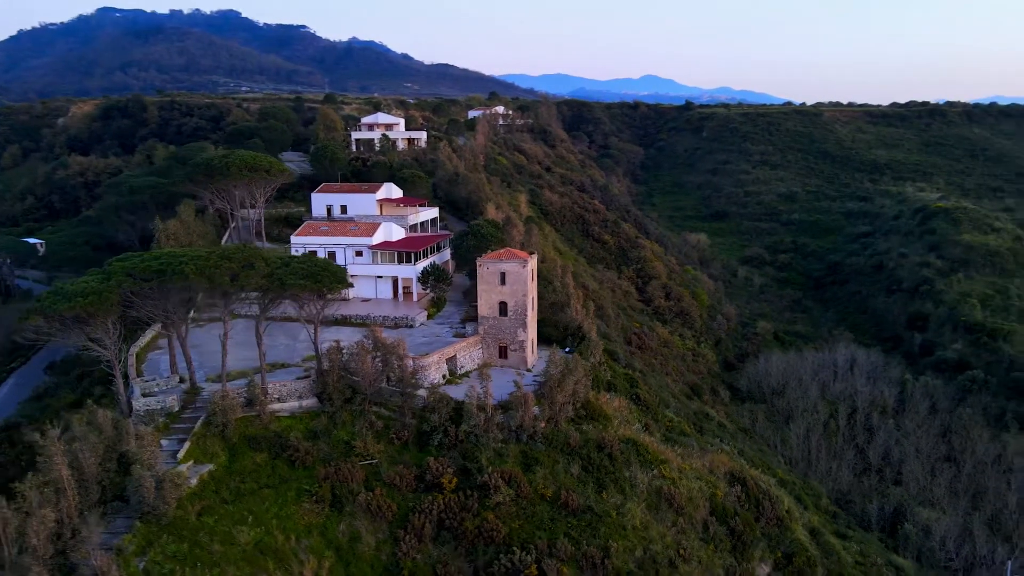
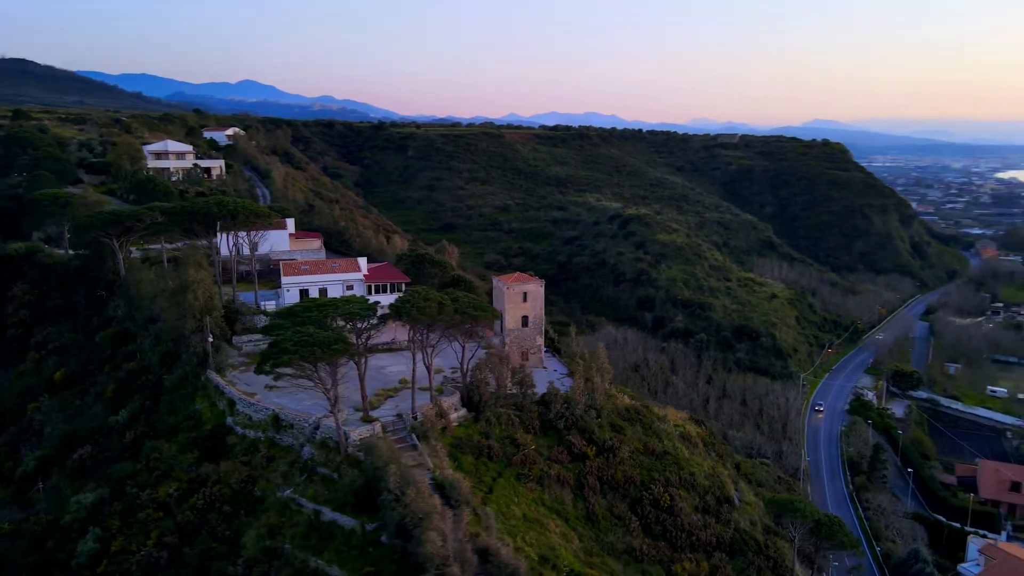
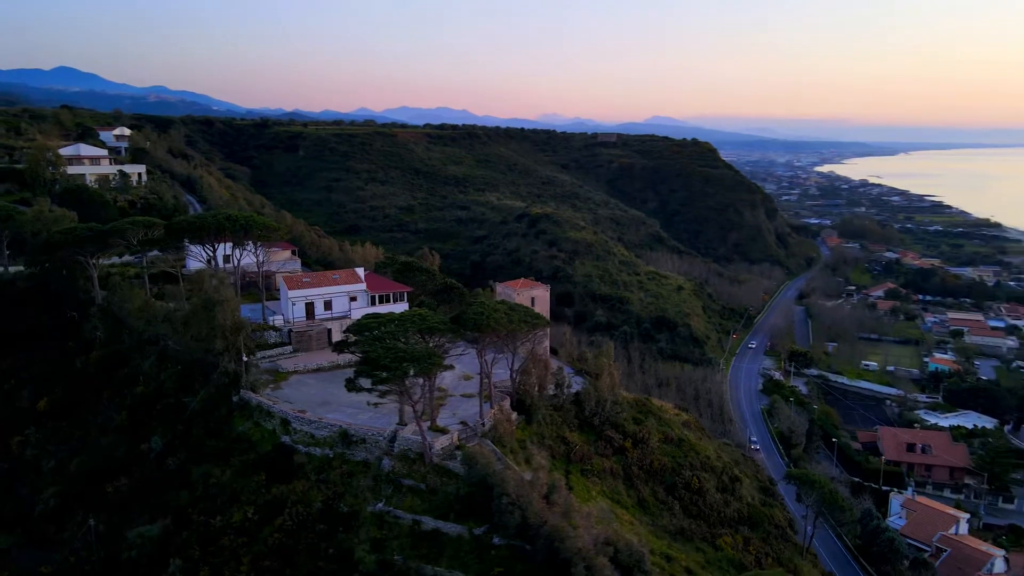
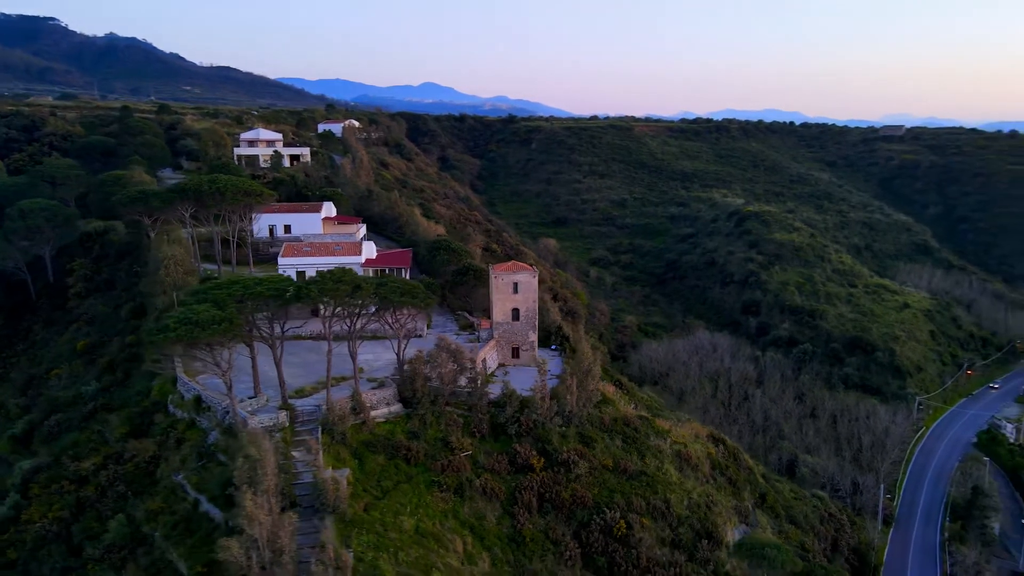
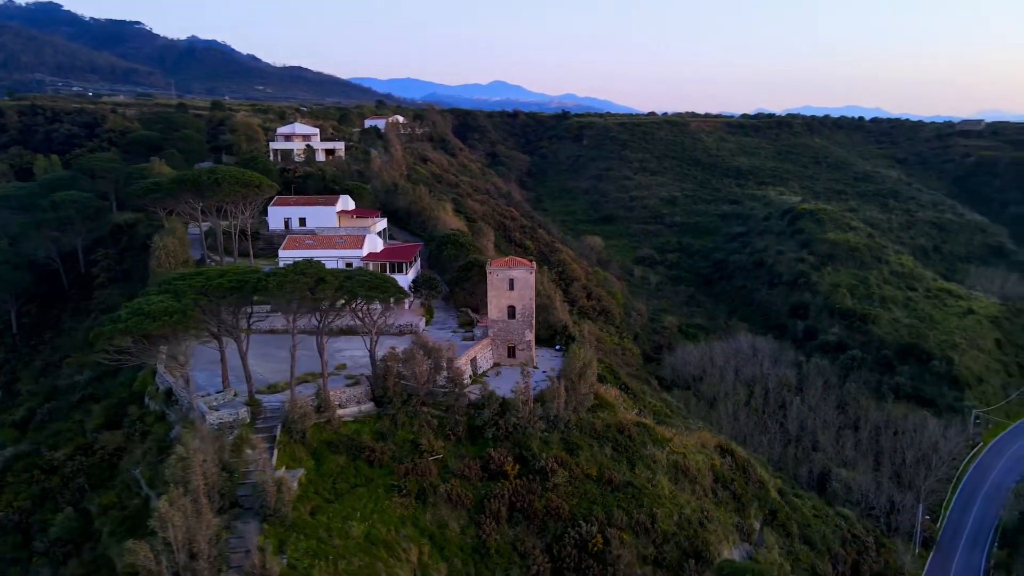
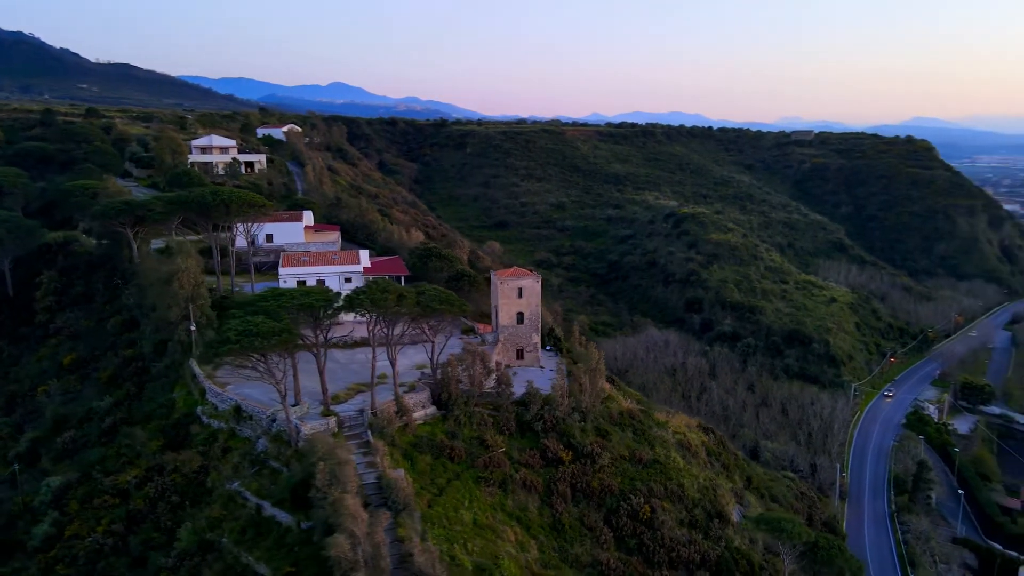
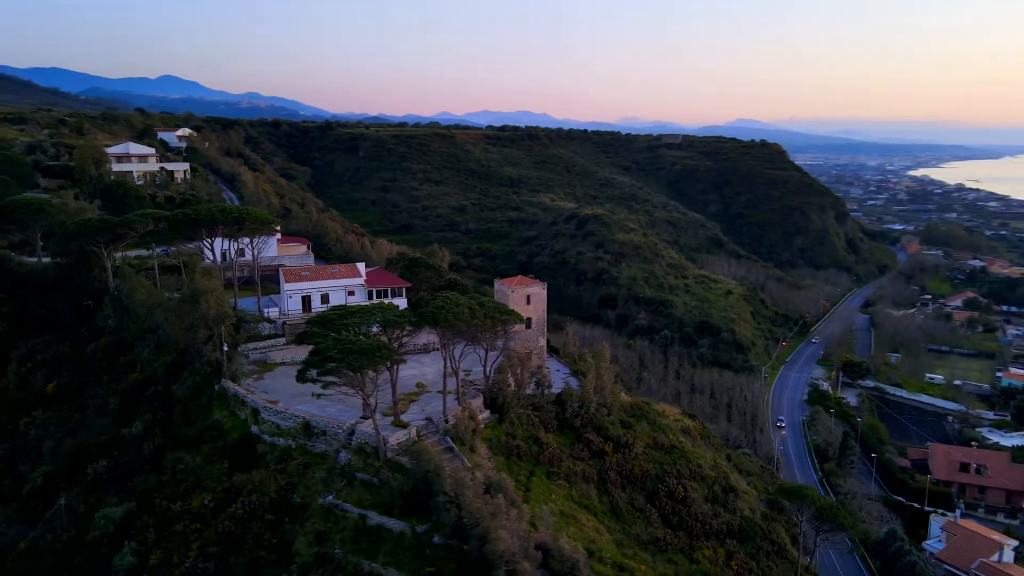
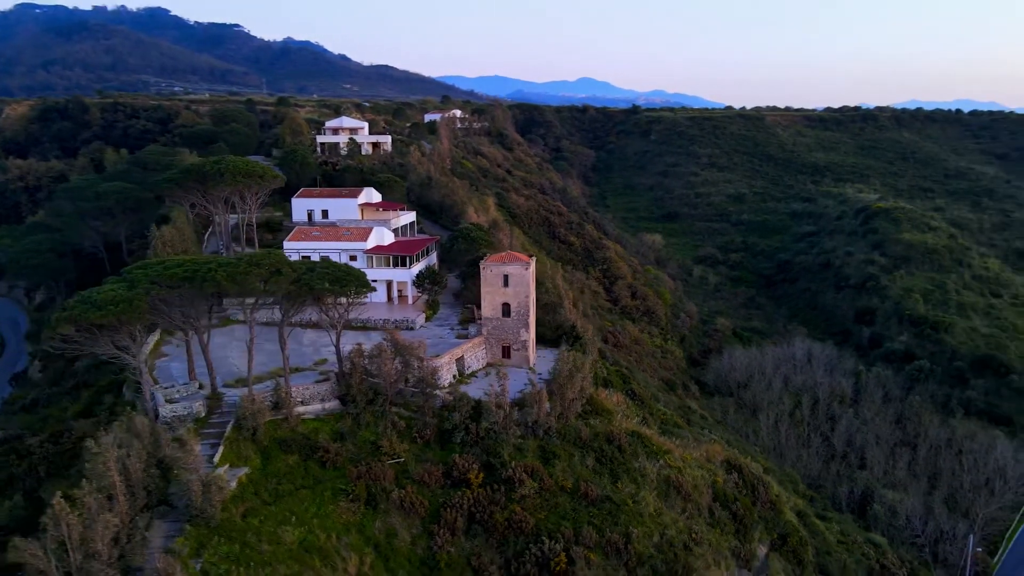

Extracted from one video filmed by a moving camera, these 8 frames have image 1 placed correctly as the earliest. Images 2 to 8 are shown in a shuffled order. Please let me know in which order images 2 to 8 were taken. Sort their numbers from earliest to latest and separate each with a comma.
8, 5, 4, 6, 2, 7, 3
